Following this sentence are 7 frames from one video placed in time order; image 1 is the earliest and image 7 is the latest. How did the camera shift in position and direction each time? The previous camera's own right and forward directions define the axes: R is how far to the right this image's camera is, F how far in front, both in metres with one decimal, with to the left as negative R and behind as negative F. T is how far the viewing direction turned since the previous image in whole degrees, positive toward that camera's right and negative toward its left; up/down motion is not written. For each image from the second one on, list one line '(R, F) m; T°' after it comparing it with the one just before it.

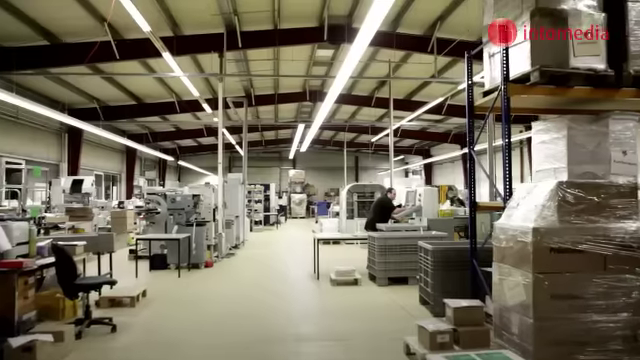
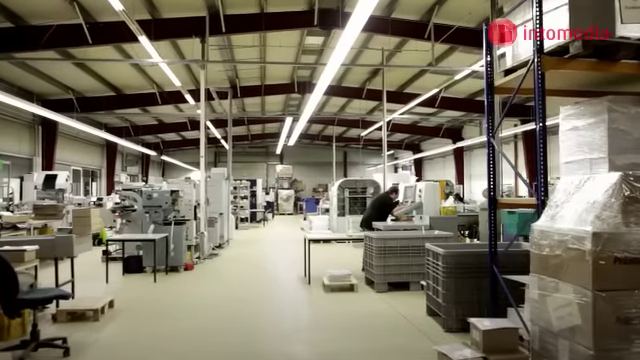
(0.0, +0.5) m; +1°
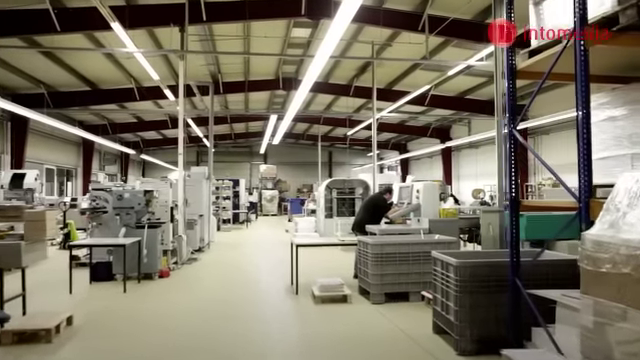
(0.0, +0.5) m; +2°
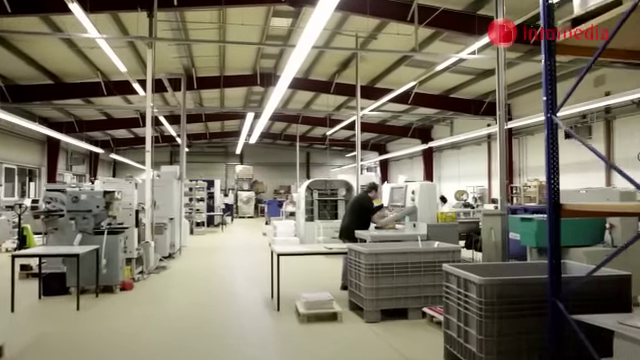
(-0.1, +0.5) m; +3°
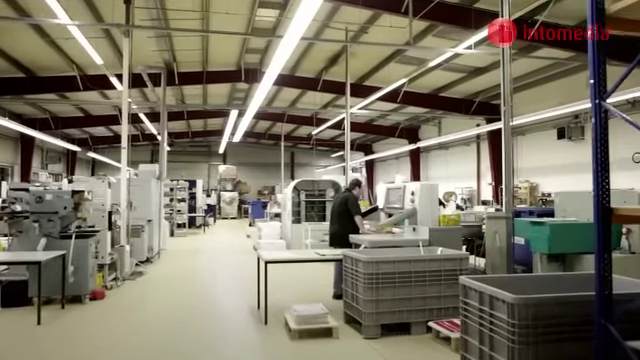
(-0.1, +0.4) m; +2°
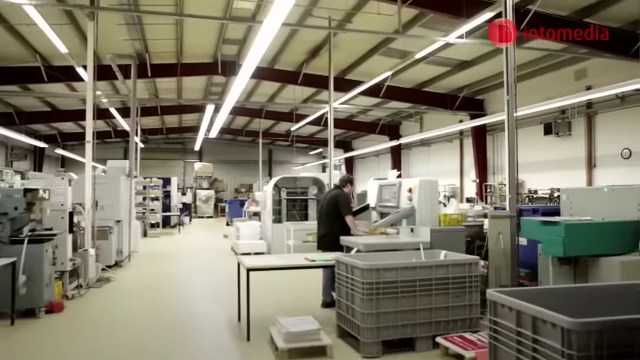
(-0.1, +0.4) m; +3°
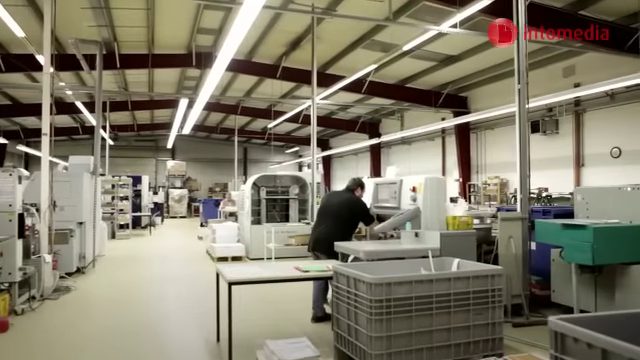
(-0.1, +0.5) m; +3°
